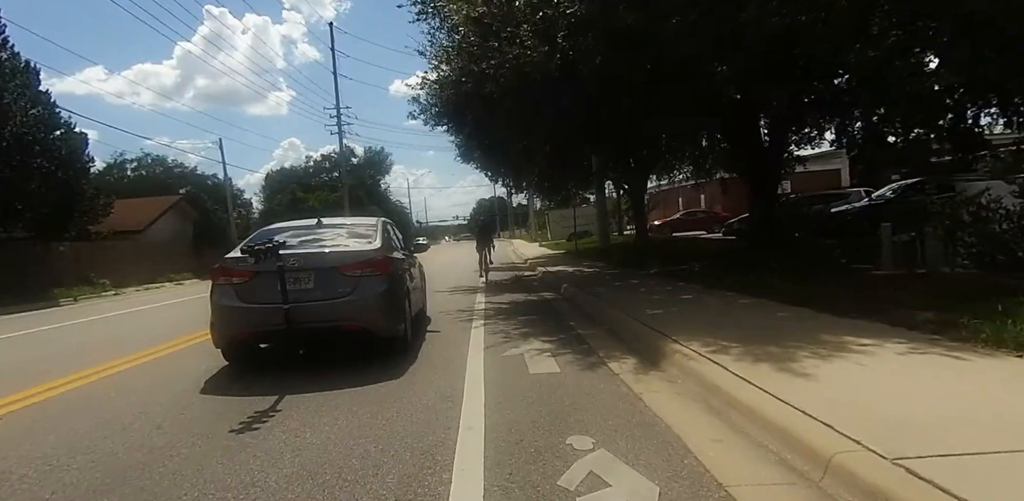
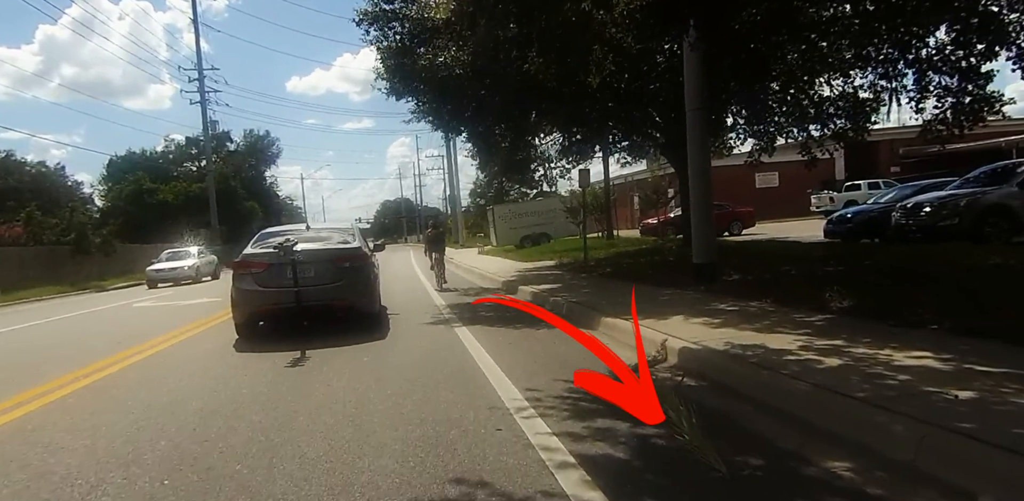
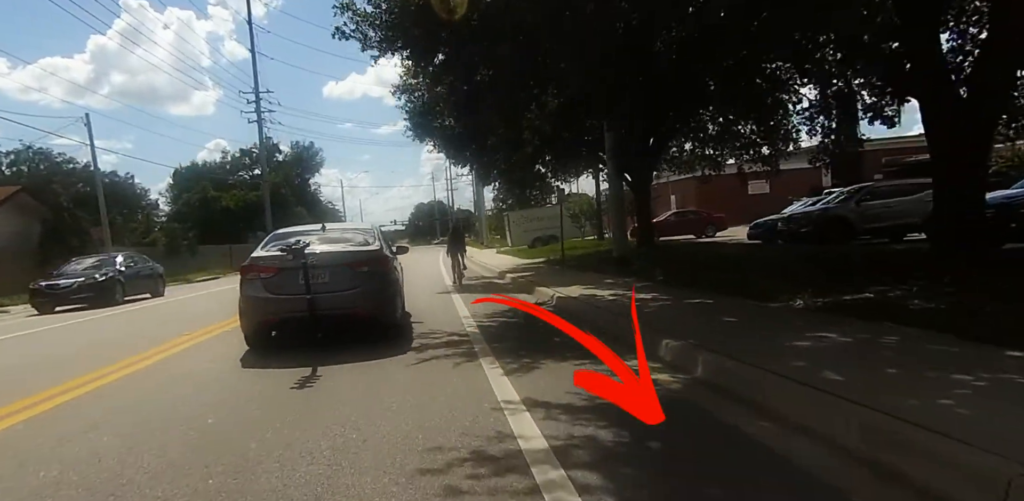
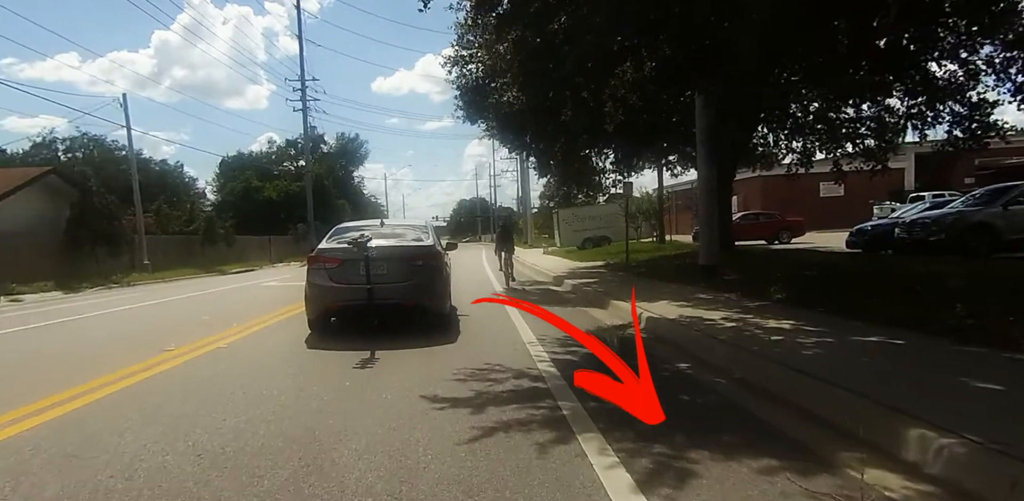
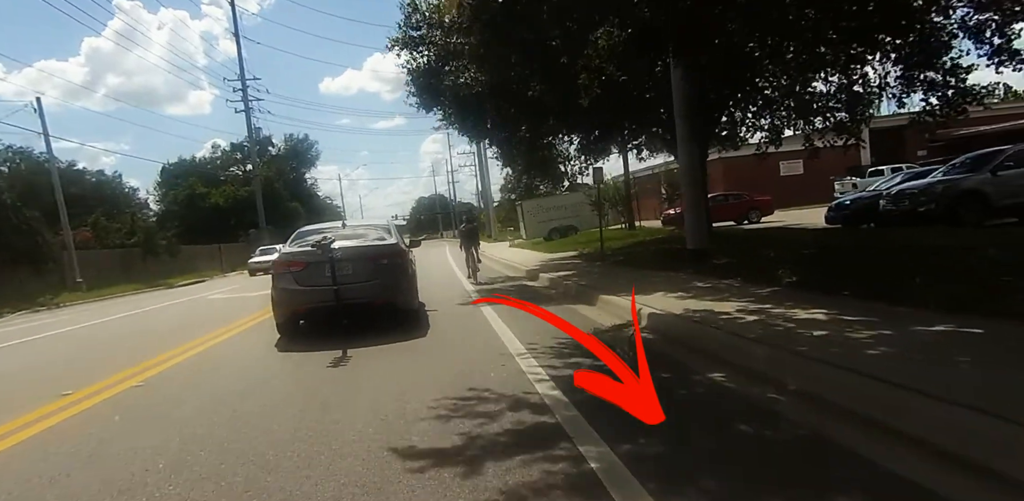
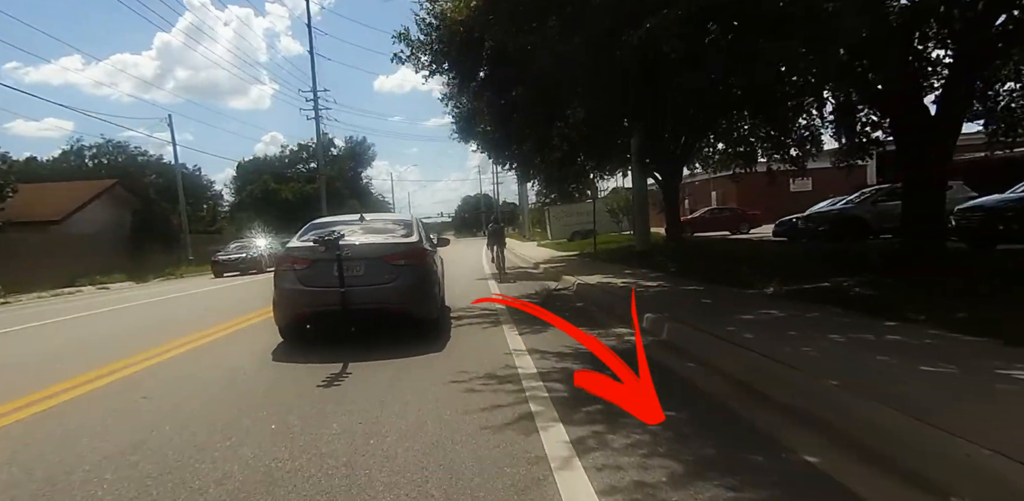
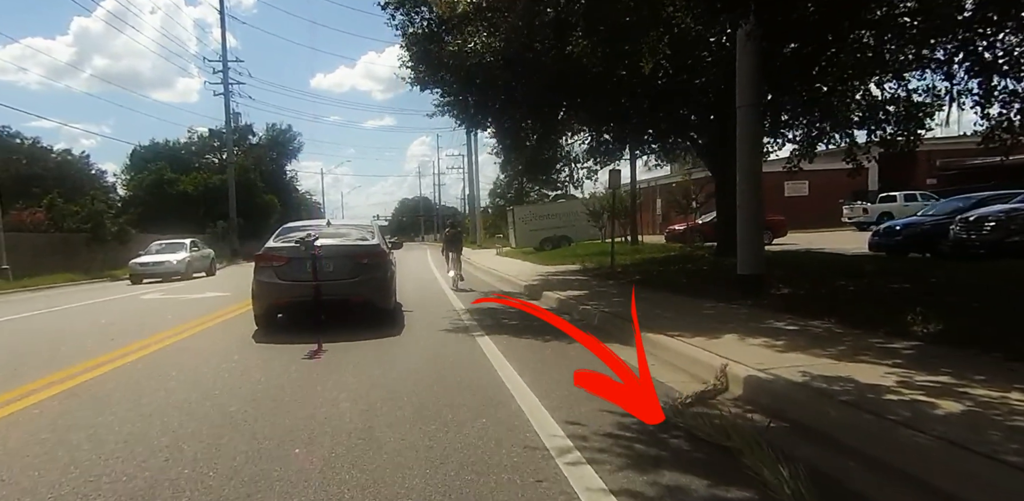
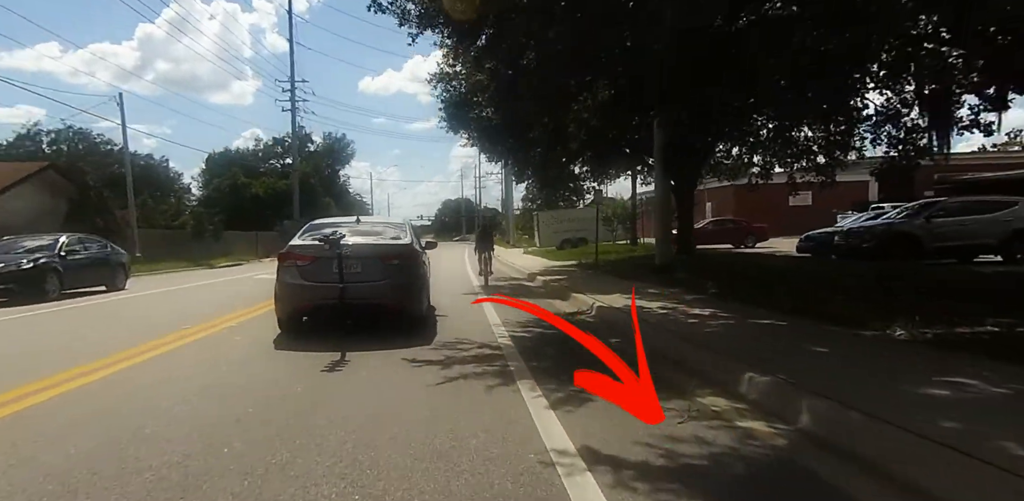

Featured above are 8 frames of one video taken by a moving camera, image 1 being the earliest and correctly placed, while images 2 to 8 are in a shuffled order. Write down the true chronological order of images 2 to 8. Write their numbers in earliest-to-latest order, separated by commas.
6, 3, 8, 4, 5, 2, 7
